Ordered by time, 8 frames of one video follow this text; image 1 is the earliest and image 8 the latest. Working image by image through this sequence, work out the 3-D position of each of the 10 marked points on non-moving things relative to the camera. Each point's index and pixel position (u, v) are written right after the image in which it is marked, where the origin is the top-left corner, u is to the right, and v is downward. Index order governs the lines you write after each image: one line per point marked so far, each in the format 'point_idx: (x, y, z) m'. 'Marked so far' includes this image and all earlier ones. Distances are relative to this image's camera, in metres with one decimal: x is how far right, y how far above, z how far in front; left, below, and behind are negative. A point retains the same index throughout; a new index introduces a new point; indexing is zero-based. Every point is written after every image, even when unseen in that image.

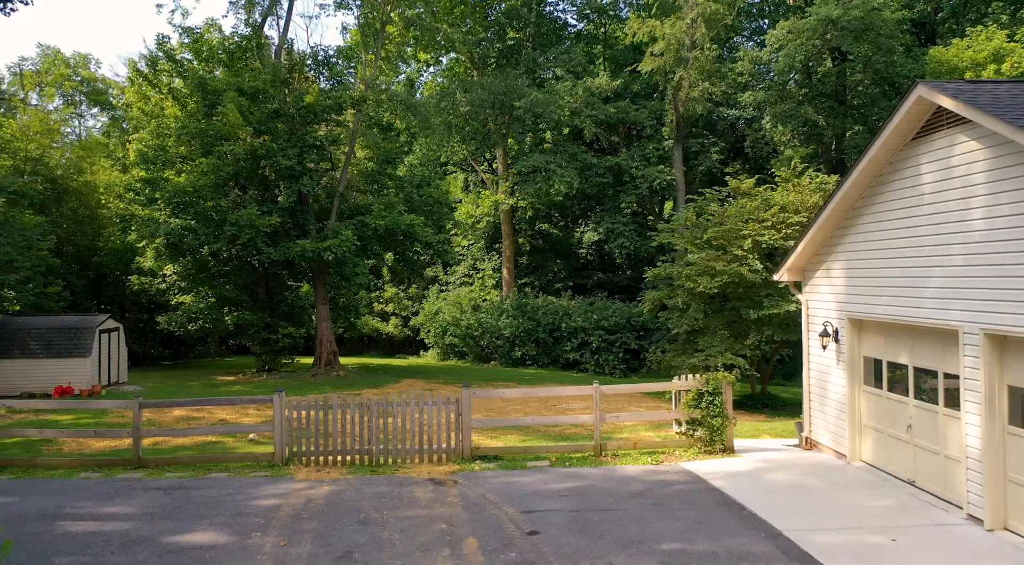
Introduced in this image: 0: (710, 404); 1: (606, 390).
0: (+2.6, -1.6, +11.0) m
1: (+1.3, -1.4, +11.1) m
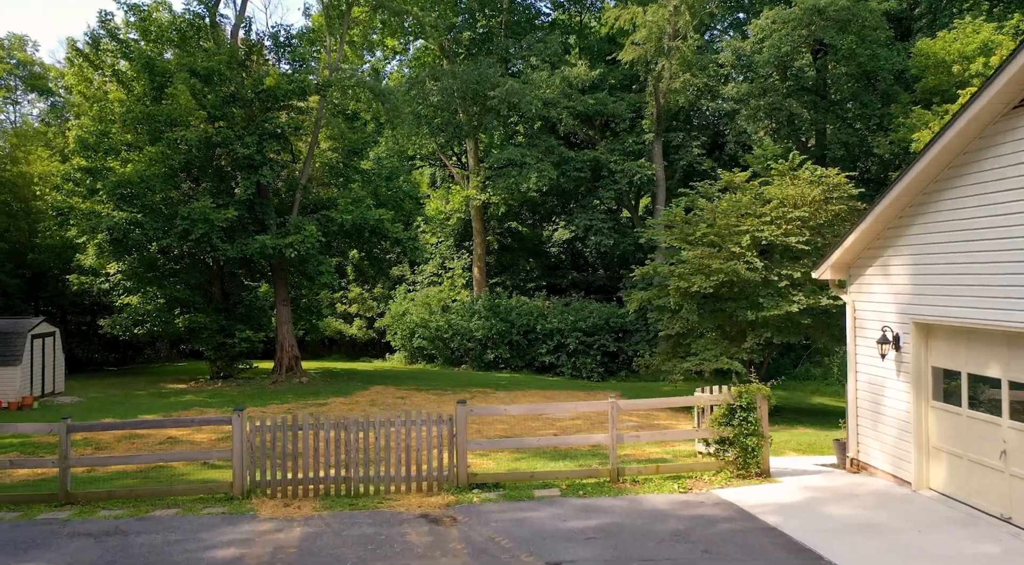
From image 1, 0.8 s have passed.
0: (+2.6, -1.6, +9.5) m
1: (+1.3, -1.4, +9.6) m
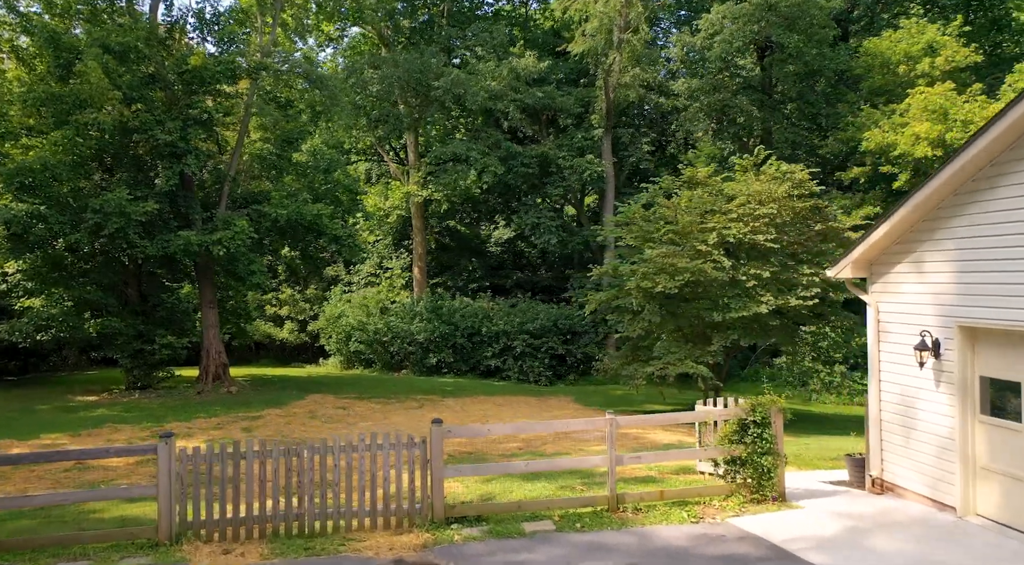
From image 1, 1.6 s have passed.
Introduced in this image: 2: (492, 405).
0: (+2.5, -1.6, +8.4) m
1: (+1.1, -1.4, +8.4) m
2: (-0.5, -2.9, +20.0) m
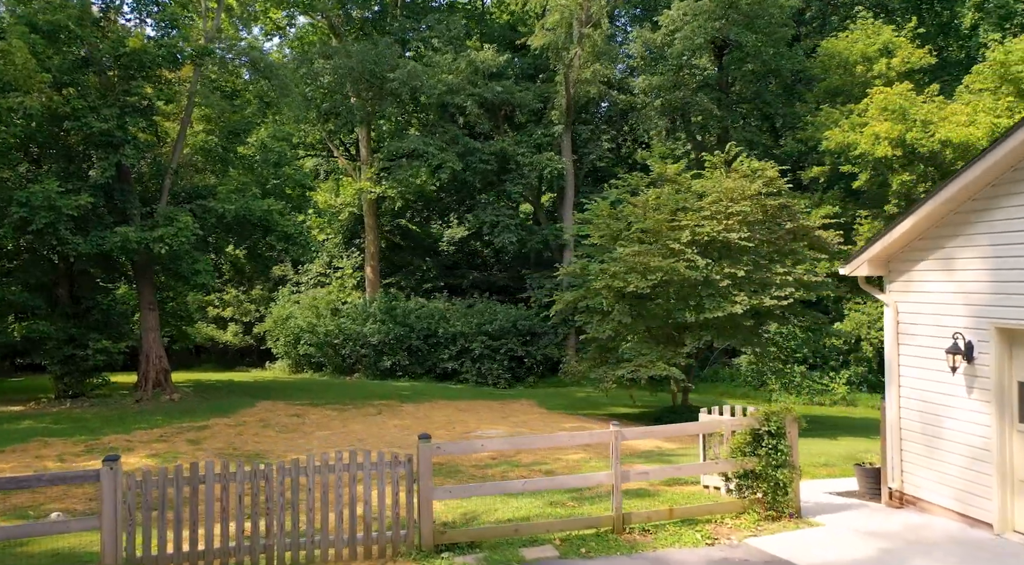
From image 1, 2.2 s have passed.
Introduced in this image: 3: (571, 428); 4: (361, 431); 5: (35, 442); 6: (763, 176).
0: (+2.4, -1.6, +7.8) m
1: (+1.1, -1.4, +7.6) m
2: (-1.3, -2.9, +19.1) m
3: (+1.1, -2.8, +16.2) m
4: (-2.9, -2.8, +16.0) m
5: (-7.9, -2.6, +13.9) m
6: (+5.3, +2.3, +17.9) m
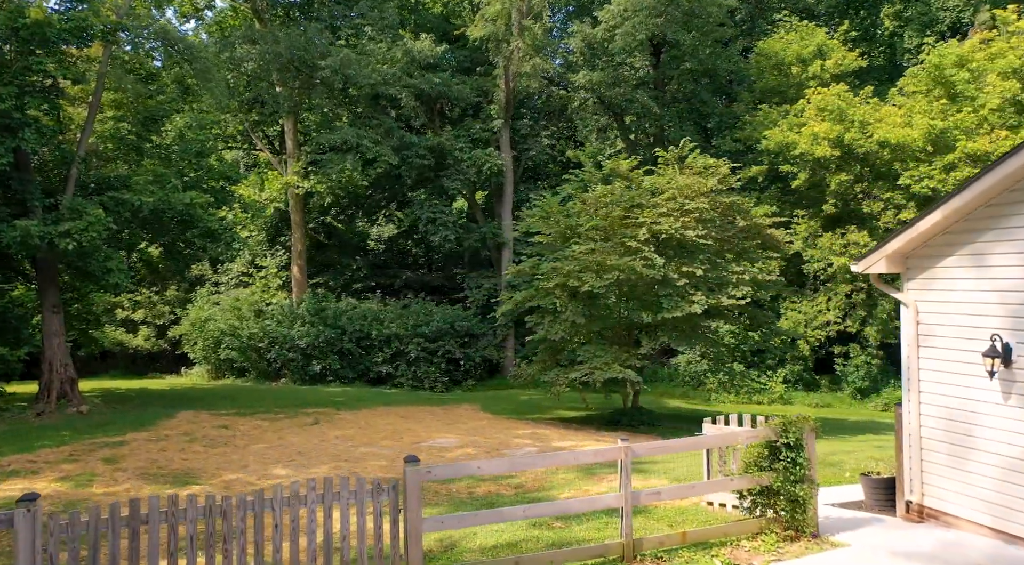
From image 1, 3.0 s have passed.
0: (+2.3, -1.5, +7.1) m
1: (+1.0, -1.4, +6.8) m
2: (-2.5, -2.9, +18.0) m
3: (+0.2, -2.8, +15.4) m
4: (-3.7, -2.8, +14.7) m
5: (-8.5, -2.6, +12.2) m
6: (+4.3, +2.3, +17.5) m
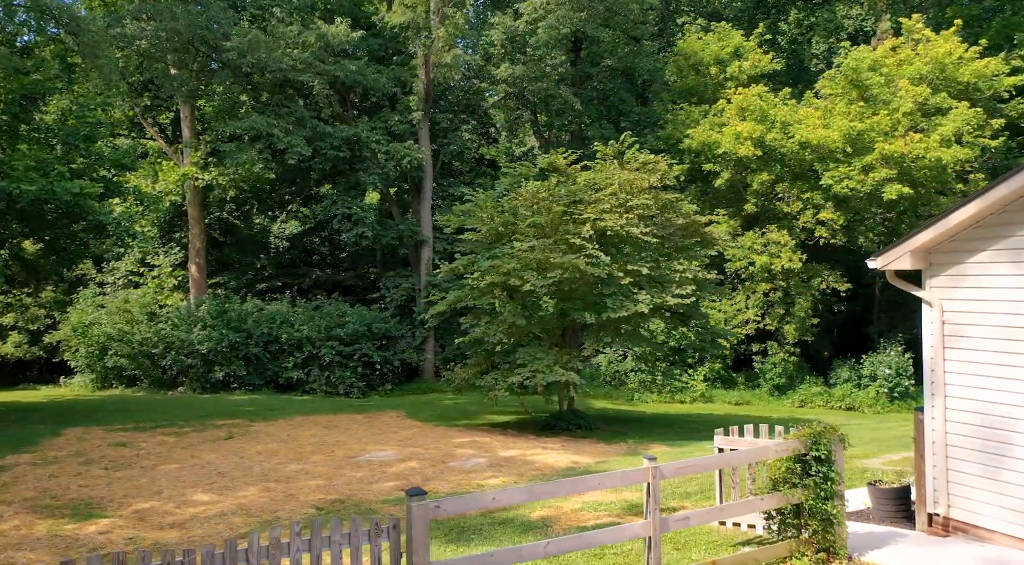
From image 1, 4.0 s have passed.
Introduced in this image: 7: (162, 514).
0: (+2.4, -1.5, +6.4) m
1: (+1.1, -1.3, +6.0) m
2: (-3.8, -2.9, +16.6) m
3: (-0.8, -2.8, +14.4) m
4: (-4.6, -2.8, +13.2) m
5: (-9.0, -2.6, +10.1) m
6: (+2.9, +2.3, +17.0) m
7: (-4.2, -2.8, +10.1) m
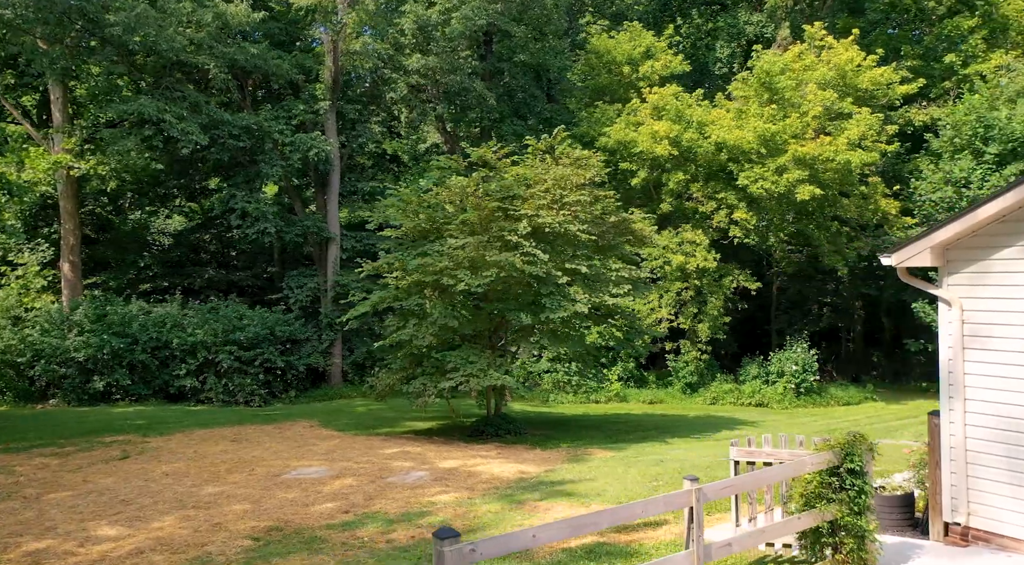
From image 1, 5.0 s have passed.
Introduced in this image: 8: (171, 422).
0: (+2.4, -1.5, +5.9) m
1: (+1.2, -1.3, +5.3) m
2: (-5.1, -2.9, +15.1) m
3: (-1.8, -2.8, +13.3) m
4: (-5.5, -2.8, +11.6) m
5: (-9.4, -2.6, +7.9) m
6: (+1.5, +2.3, +16.4) m
7: (-4.6, -2.8, +8.6) m
8: (-7.5, -3.1, +18.4) m
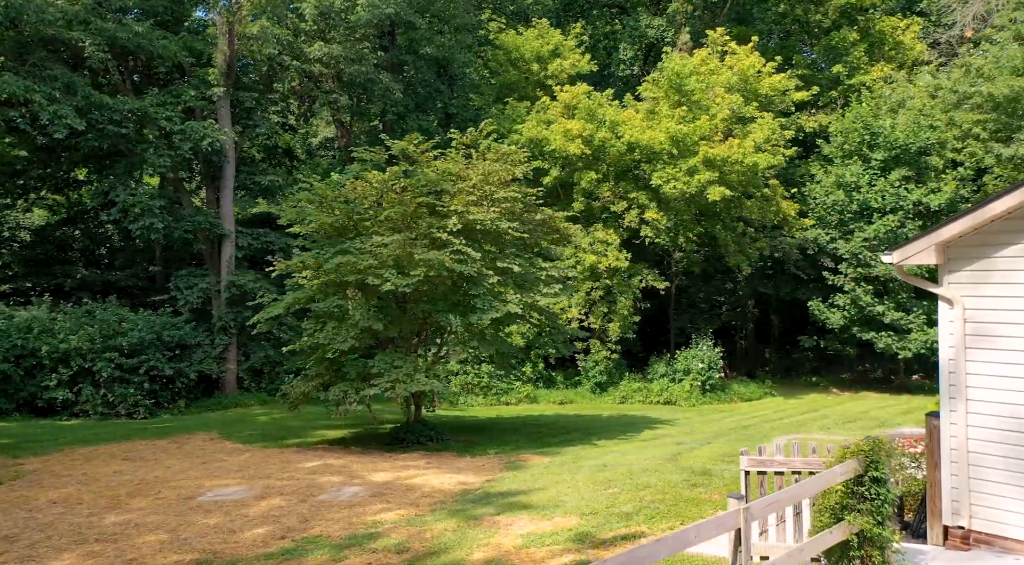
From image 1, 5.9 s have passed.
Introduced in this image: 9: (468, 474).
0: (+2.5, -1.4, +5.5) m
1: (+1.4, -1.3, +4.8) m
2: (-6.3, -2.9, +13.5) m
3: (-2.8, -2.7, +12.2) m
4: (-6.1, -2.8, +10.0) m
5: (-9.5, -2.6, +5.8) m
6: (0.0, +2.3, +15.8) m
7: (-4.9, -2.7, +7.2) m
8: (-9.1, -3.0, +16.4) m
9: (-0.6, -2.8, +12.0) m
